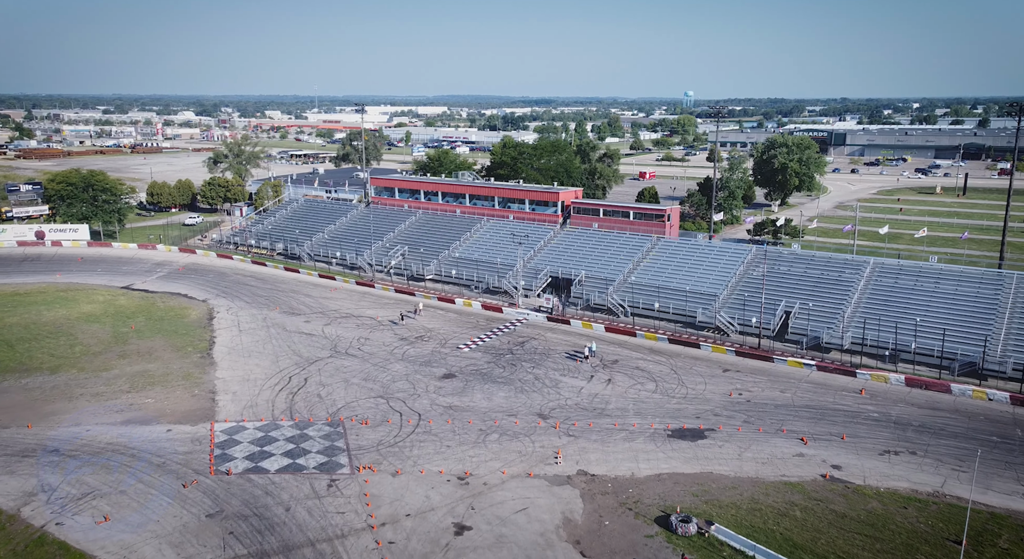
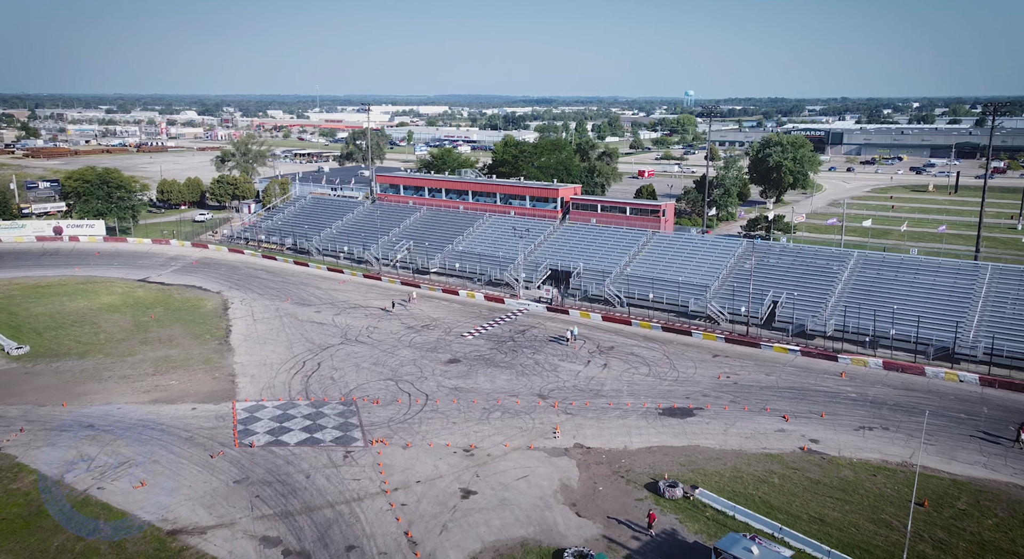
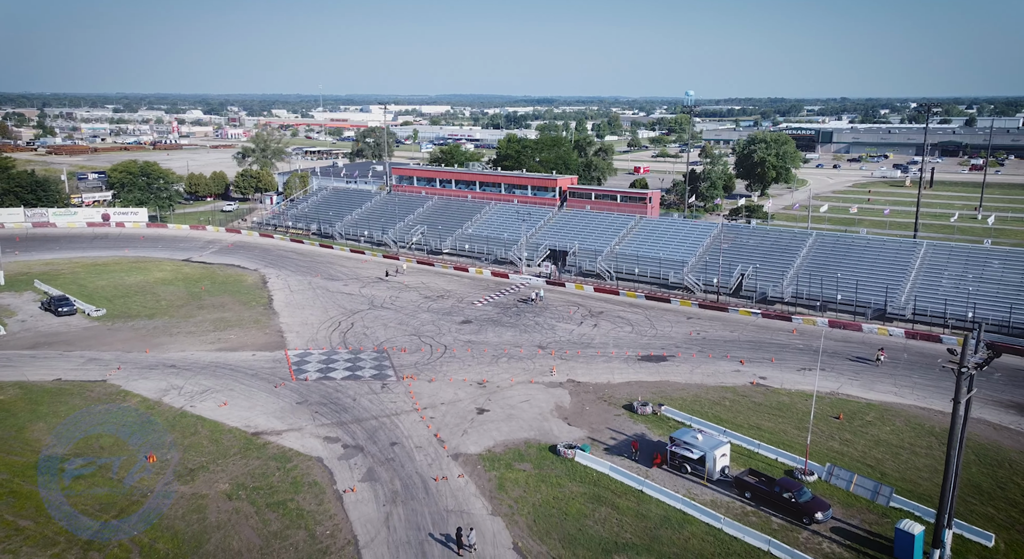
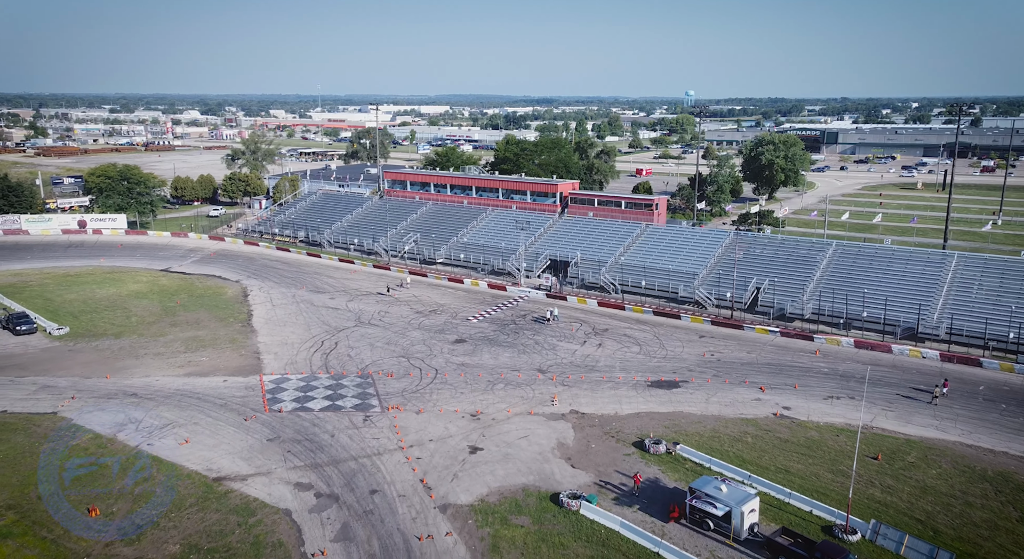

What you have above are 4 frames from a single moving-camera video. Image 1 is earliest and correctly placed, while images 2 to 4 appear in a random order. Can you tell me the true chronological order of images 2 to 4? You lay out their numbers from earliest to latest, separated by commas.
2, 4, 3
